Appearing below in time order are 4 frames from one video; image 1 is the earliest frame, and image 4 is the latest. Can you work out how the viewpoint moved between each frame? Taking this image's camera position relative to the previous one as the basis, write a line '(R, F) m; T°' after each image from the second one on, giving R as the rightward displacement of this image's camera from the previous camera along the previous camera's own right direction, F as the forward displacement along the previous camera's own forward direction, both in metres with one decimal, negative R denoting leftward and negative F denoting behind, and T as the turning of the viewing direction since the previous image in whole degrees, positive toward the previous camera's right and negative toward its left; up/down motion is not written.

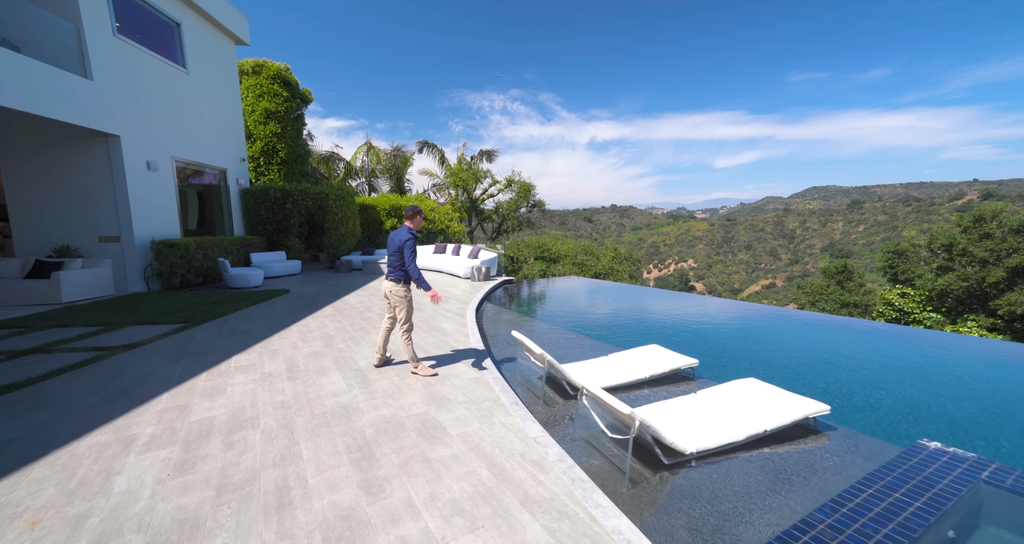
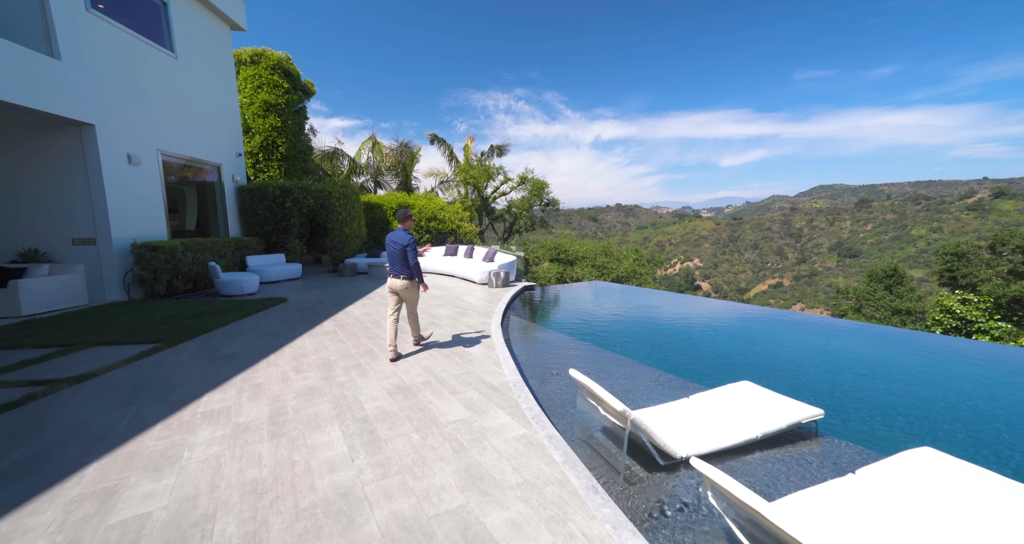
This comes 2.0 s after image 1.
(-0.4, +1.0) m; -1°
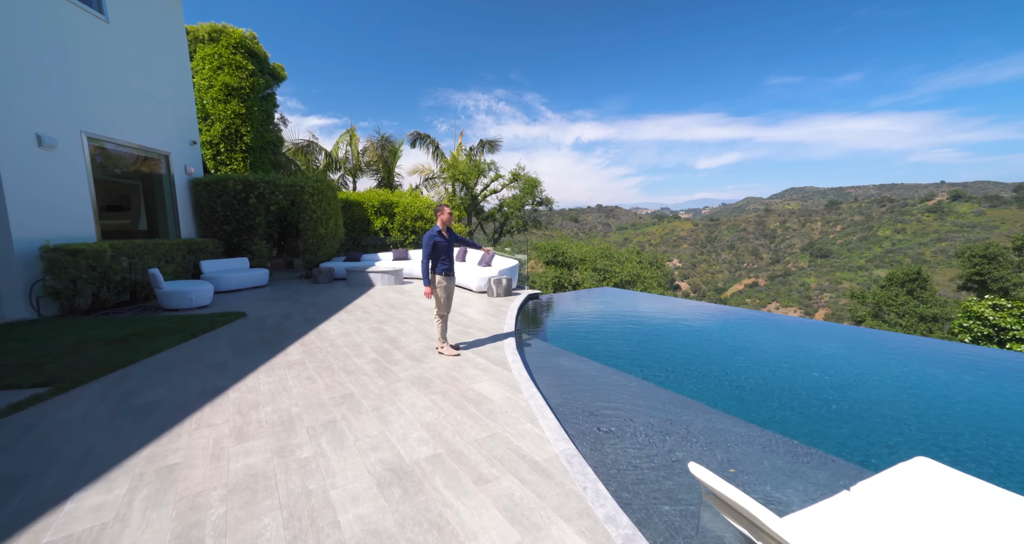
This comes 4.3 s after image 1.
(-0.4, +1.2) m; +3°
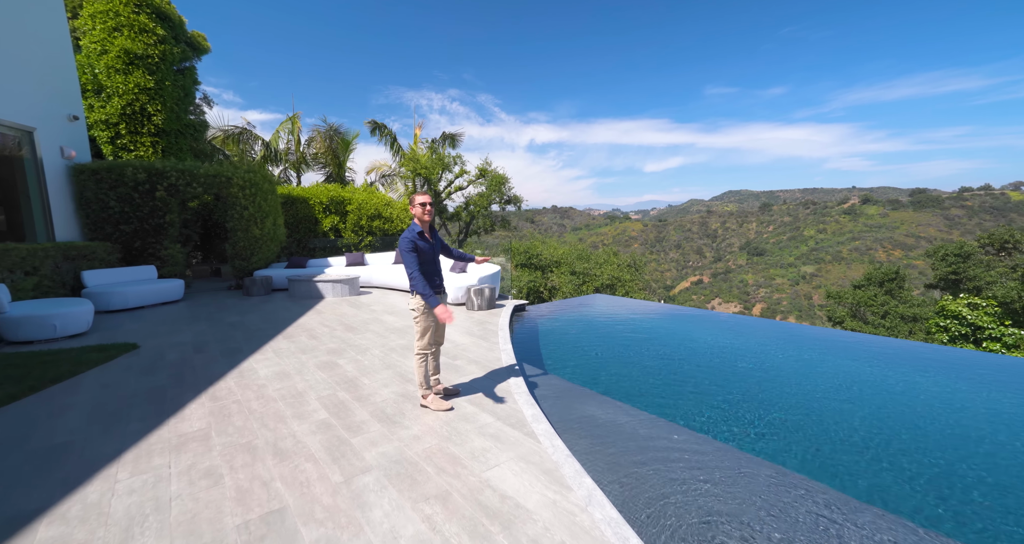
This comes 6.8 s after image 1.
(-0.5, +1.4) m; +6°
